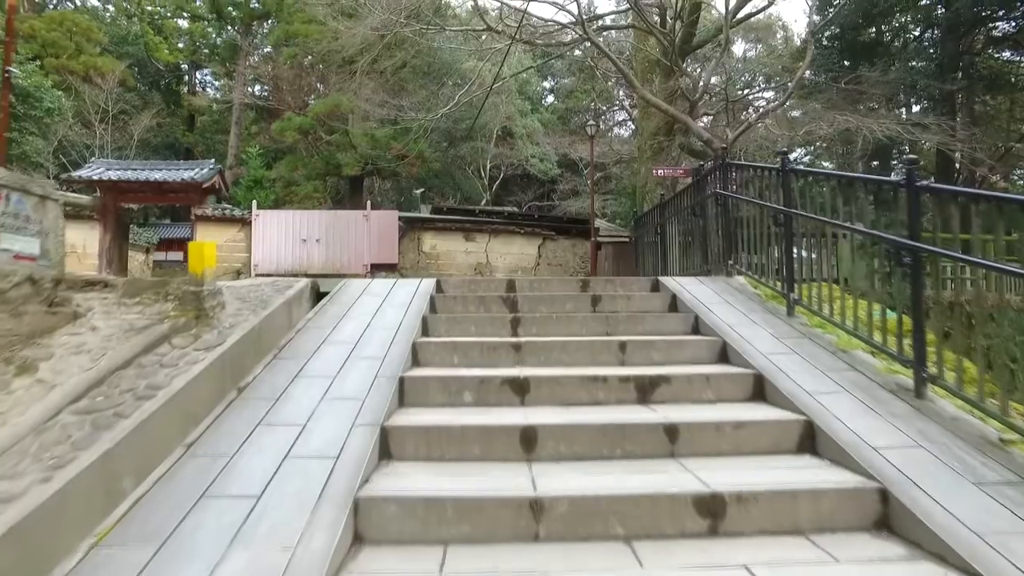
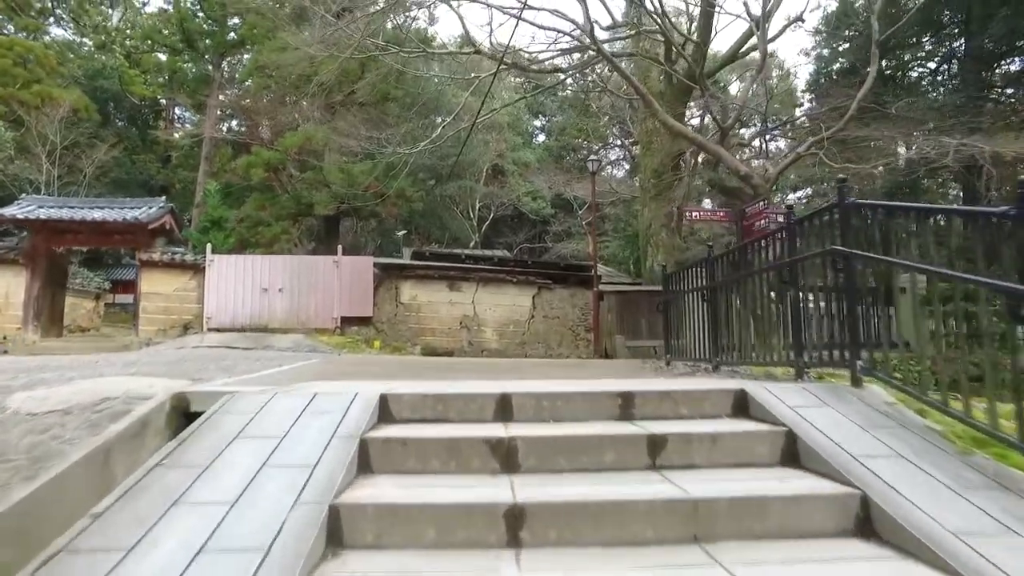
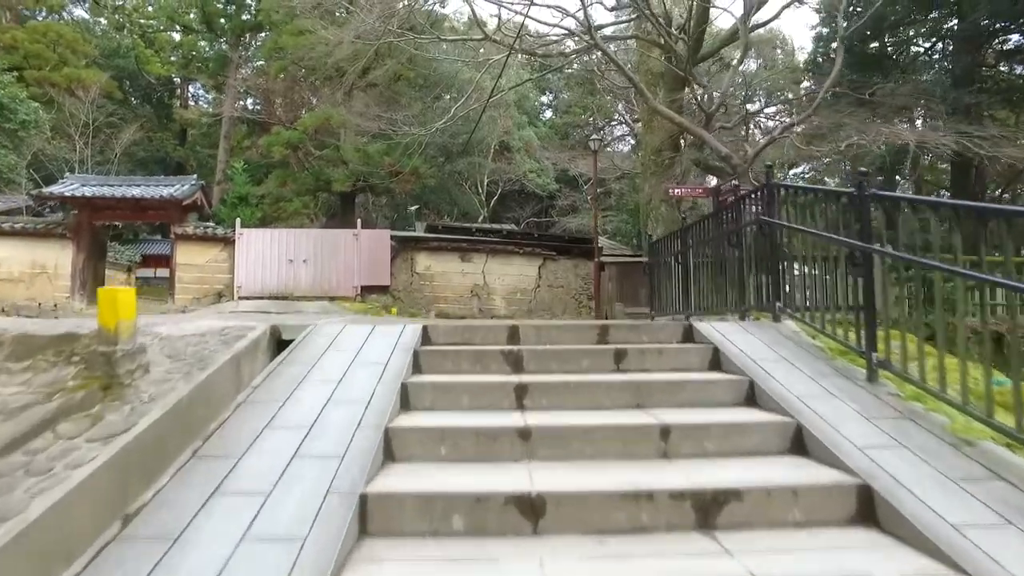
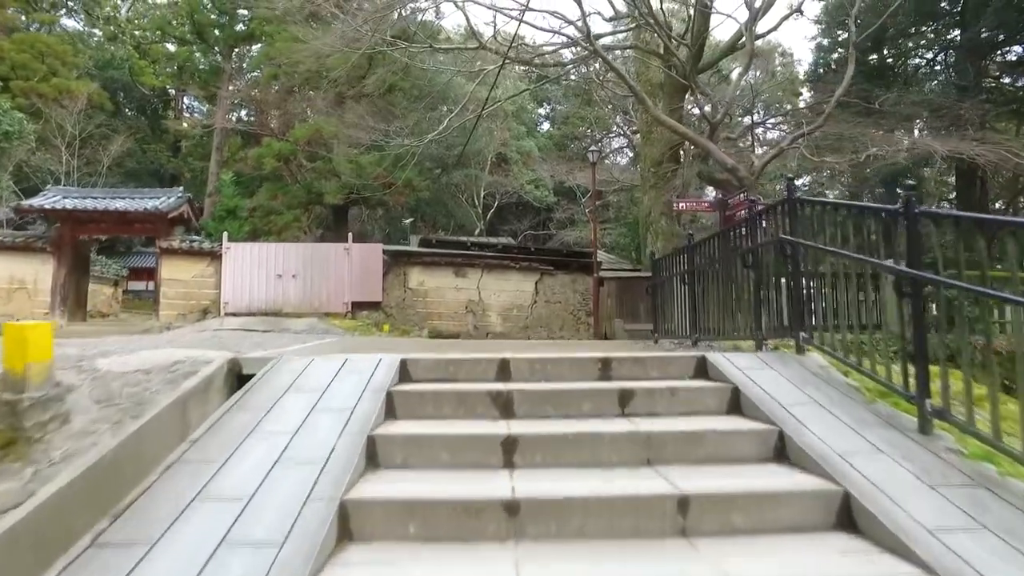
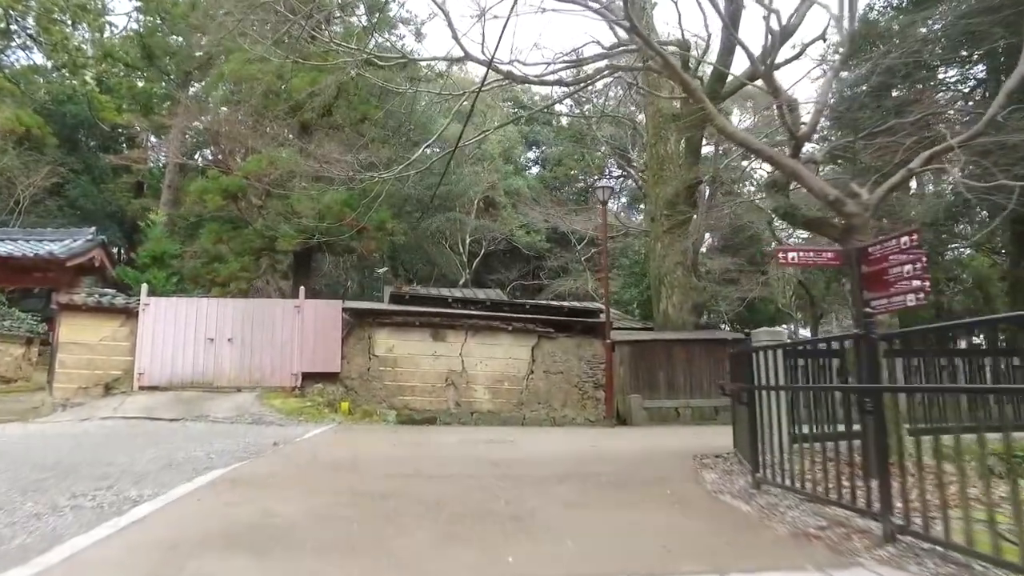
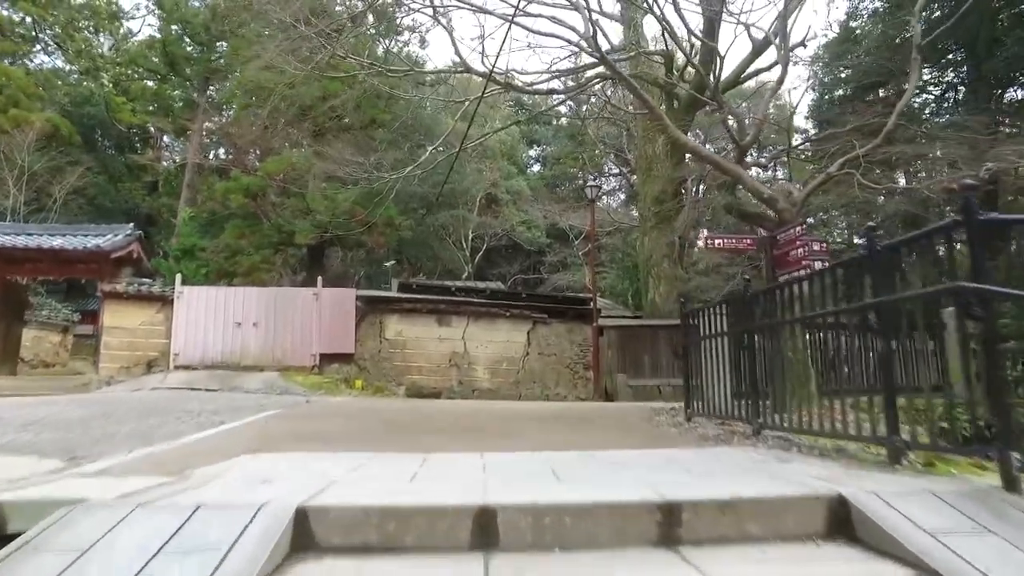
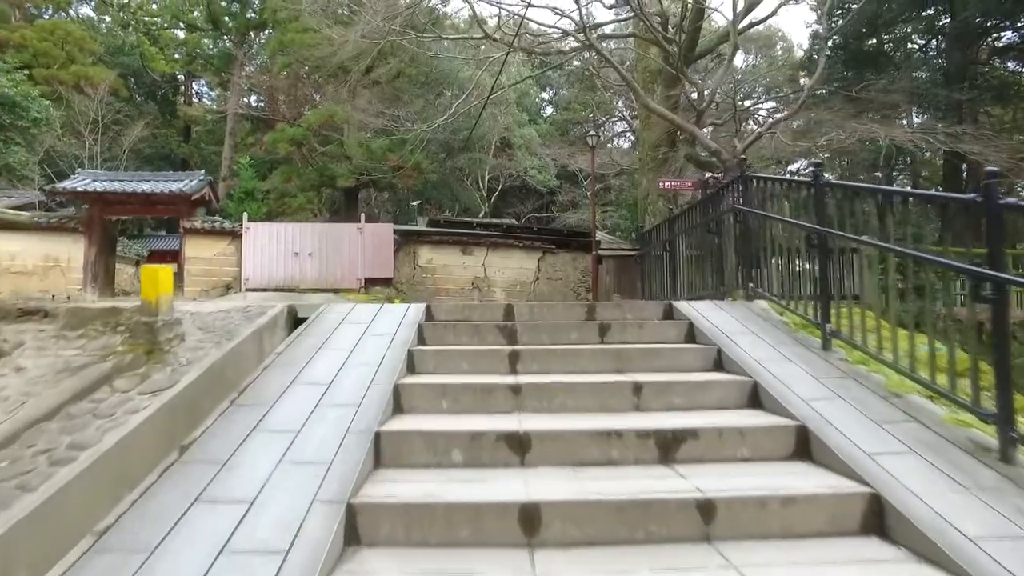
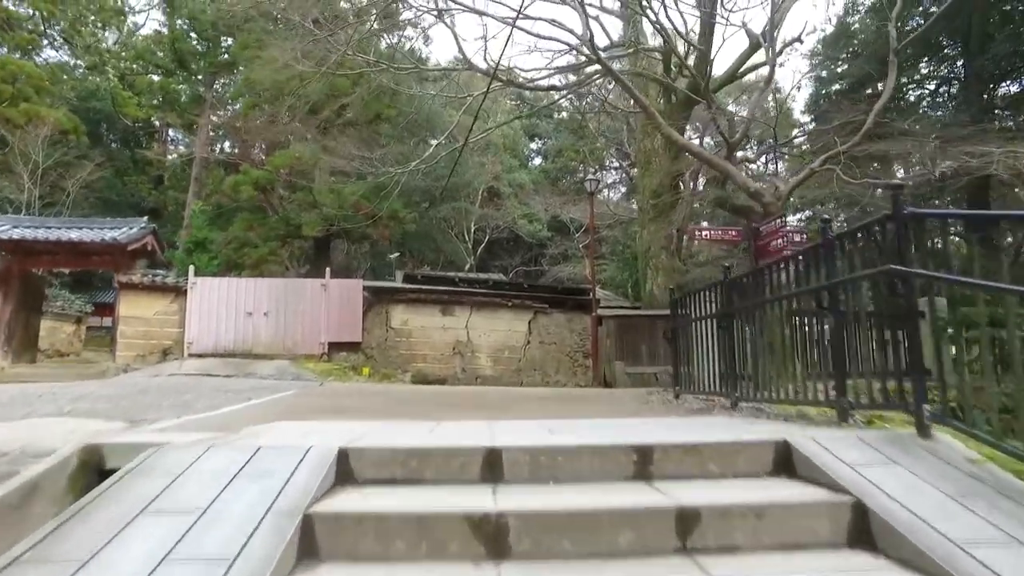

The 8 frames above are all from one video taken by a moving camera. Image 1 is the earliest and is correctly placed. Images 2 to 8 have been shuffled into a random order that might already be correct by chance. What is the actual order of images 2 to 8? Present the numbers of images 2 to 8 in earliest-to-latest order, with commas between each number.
7, 3, 4, 2, 8, 6, 5
